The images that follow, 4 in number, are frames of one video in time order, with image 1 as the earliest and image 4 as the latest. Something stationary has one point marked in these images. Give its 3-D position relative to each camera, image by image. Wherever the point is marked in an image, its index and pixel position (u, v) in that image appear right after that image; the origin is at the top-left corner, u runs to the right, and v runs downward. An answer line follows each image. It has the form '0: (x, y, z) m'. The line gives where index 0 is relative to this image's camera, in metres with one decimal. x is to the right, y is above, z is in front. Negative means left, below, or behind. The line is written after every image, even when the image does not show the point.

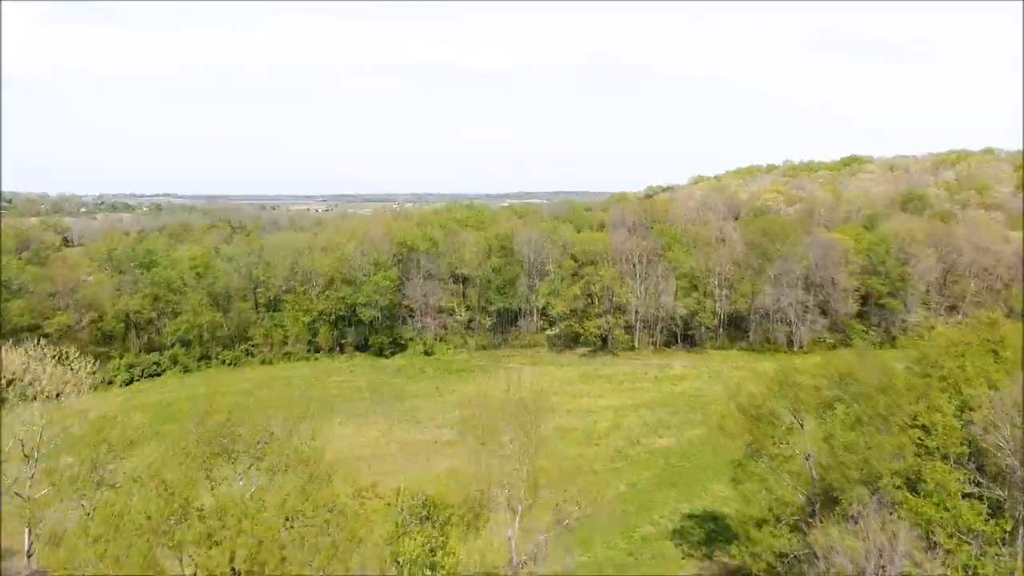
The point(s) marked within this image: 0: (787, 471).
0: (+5.8, -3.9, +12.4) m
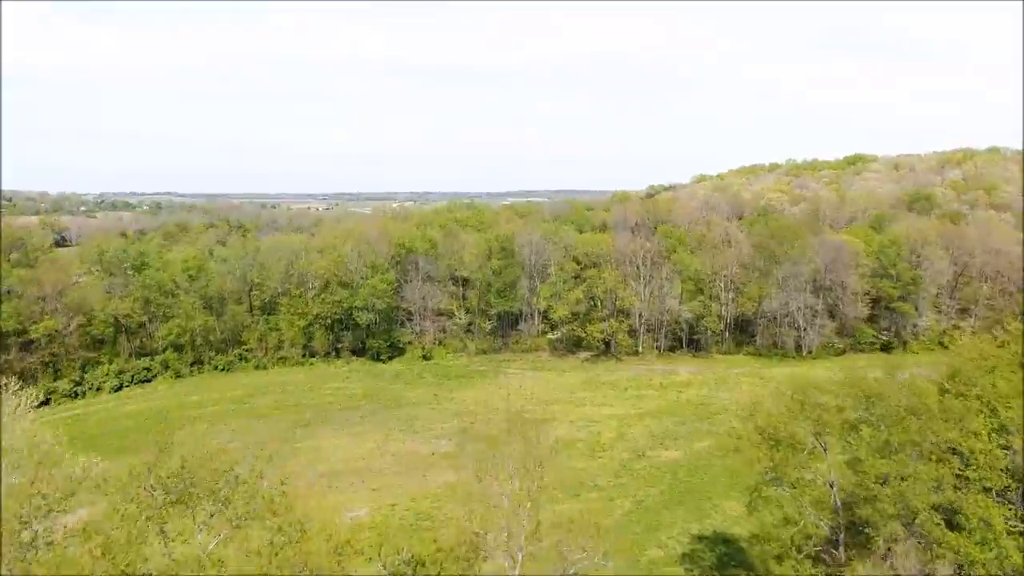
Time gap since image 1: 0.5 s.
0: (+5.8, -4.1, +11.5) m
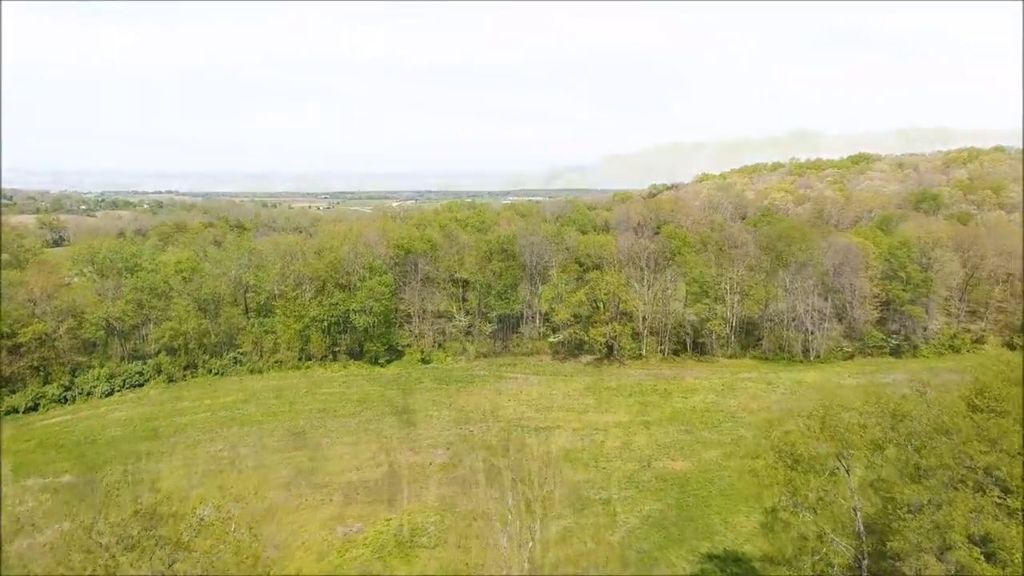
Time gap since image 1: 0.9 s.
0: (+5.8, -4.3, +10.8) m
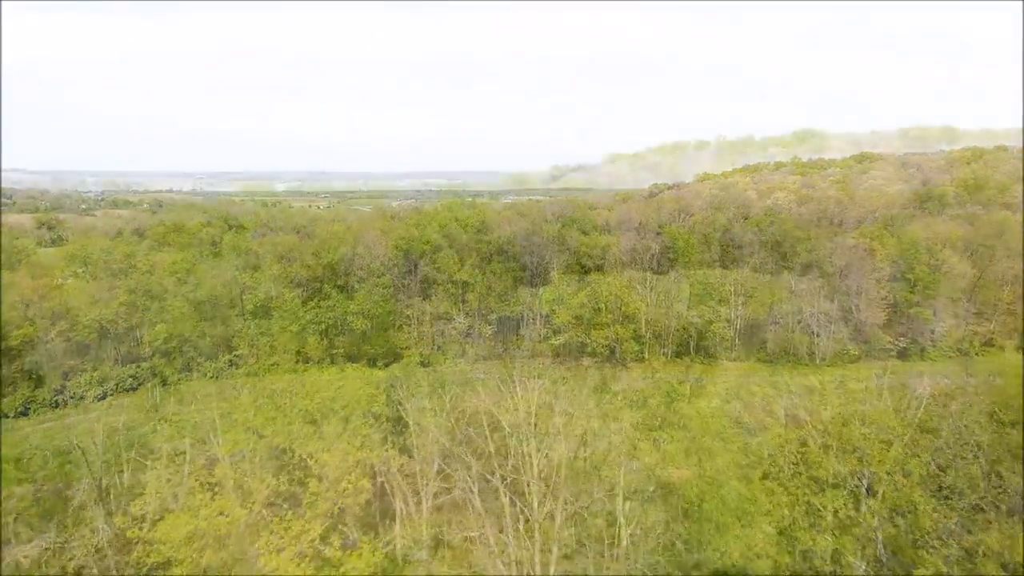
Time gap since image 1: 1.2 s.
0: (+5.8, -4.4, +10.2) m
